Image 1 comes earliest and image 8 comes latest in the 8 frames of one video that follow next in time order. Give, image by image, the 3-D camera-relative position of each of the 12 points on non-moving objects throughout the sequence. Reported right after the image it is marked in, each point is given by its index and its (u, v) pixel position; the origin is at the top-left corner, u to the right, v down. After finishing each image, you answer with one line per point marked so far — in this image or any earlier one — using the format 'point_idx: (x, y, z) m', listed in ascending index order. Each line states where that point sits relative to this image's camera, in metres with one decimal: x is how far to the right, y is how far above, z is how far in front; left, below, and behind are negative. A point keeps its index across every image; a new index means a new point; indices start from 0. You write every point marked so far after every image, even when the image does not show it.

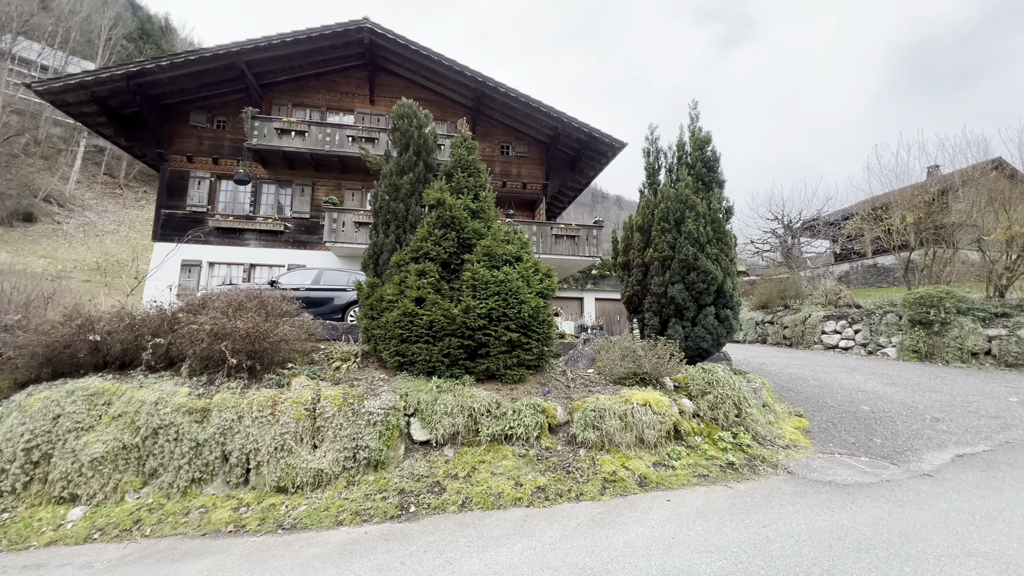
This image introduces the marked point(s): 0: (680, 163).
0: (+2.7, +2.1, +7.3) m
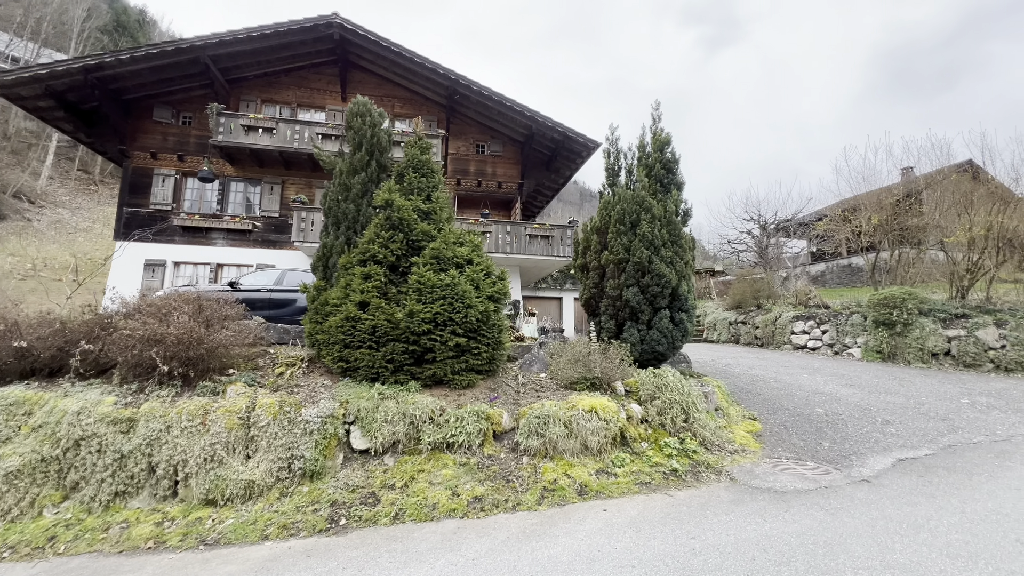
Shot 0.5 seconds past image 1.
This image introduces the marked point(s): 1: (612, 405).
0: (+2.0, +2.0, +7.2) m
1: (+1.2, -1.4, +5.3) m
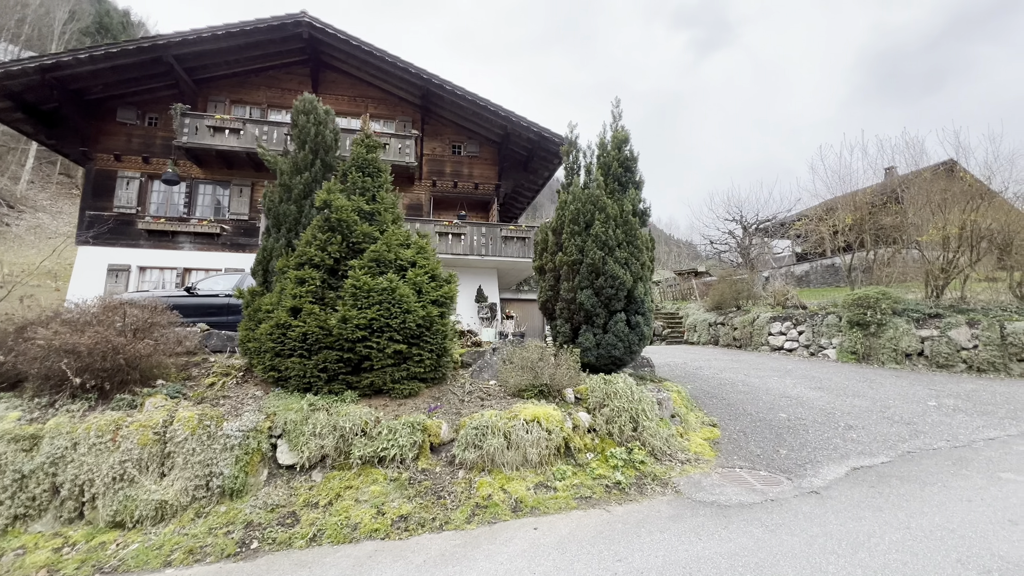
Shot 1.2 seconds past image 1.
0: (+1.3, +2.0, +7.0) m
1: (+0.5, -1.4, +5.0) m
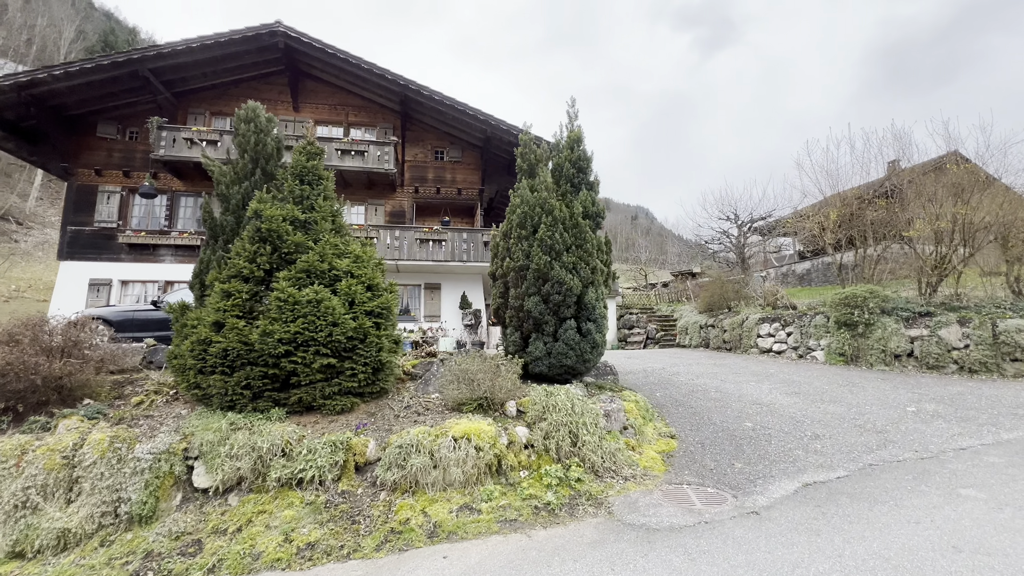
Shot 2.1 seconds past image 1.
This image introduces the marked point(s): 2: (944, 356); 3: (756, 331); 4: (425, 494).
0: (+0.5, +1.9, +6.8) m
1: (-0.2, -1.5, +4.8) m
2: (+8.8, -1.4, +9.1) m
3: (+7.1, -1.3, +12.9) m
4: (-0.8, -2.0, +4.3) m
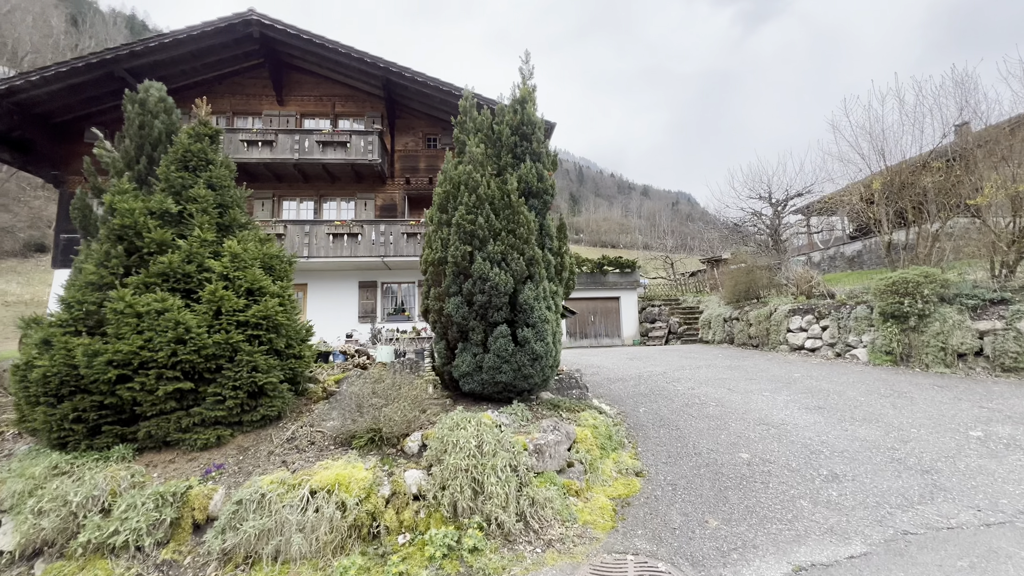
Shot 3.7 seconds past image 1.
0: (-0.4, +1.9, +5.5) m
1: (-1.2, -1.5, +3.6) m
2: (+8.2, -1.1, +7.1) m
3: (+6.8, -0.9, +11.1) m
4: (-1.8, -2.0, +3.2) m
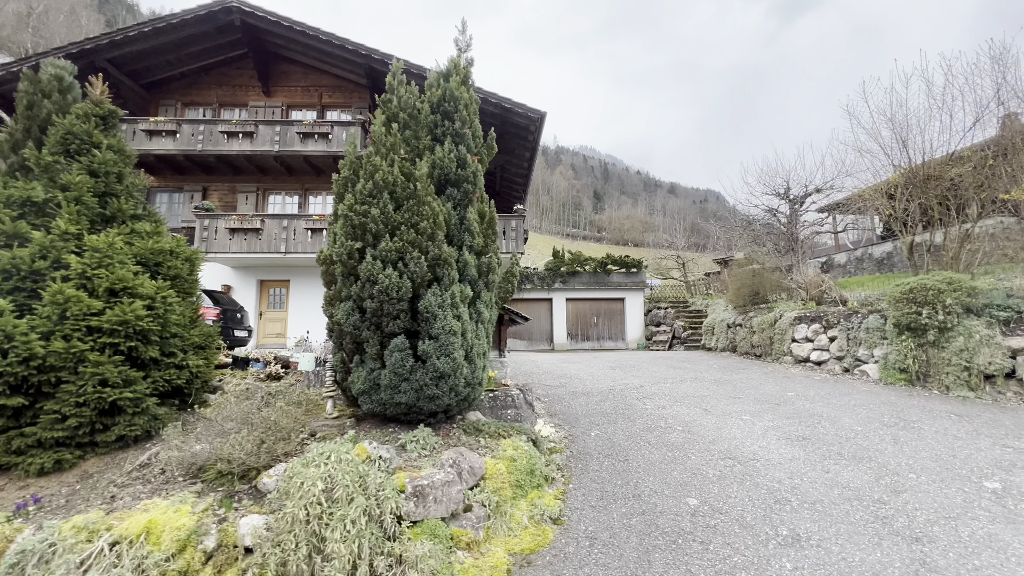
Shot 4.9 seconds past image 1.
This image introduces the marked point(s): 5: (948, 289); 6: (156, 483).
0: (-1.2, +1.9, +4.8) m
1: (-2.1, -1.6, +3.0) m
2: (+7.4, -1.2, +5.9) m
3: (+6.2, -1.0, +10.0) m
4: (-2.8, -2.0, +2.6) m
5: (+6.9, 0.0, +7.0) m
6: (-2.7, -1.5, +3.5) m
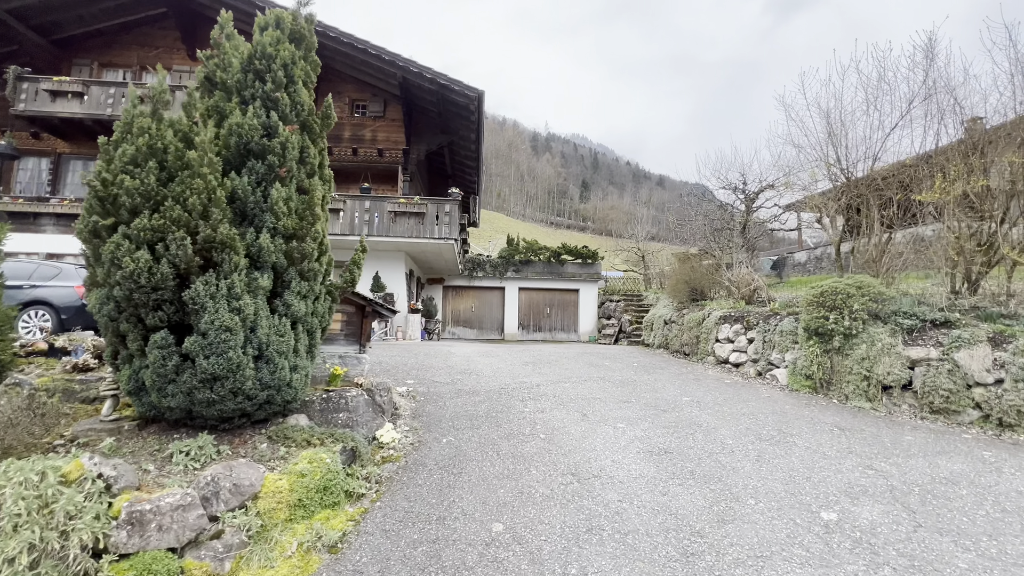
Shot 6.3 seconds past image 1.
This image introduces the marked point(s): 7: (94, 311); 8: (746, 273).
0: (-2.7, +2.0, +4.1) m
1: (-3.8, -1.4, +2.4) m
2: (+5.7, -1.3, +5.6) m
3: (+4.4, -1.0, +9.6) m
4: (-4.4, -1.9, +2.0) m
5: (+5.2, -0.1, +6.7) m
6: (-4.4, -1.4, +2.9) m
7: (-3.1, -0.2, +3.3) m
8: (+5.6, +0.3, +10.6) m
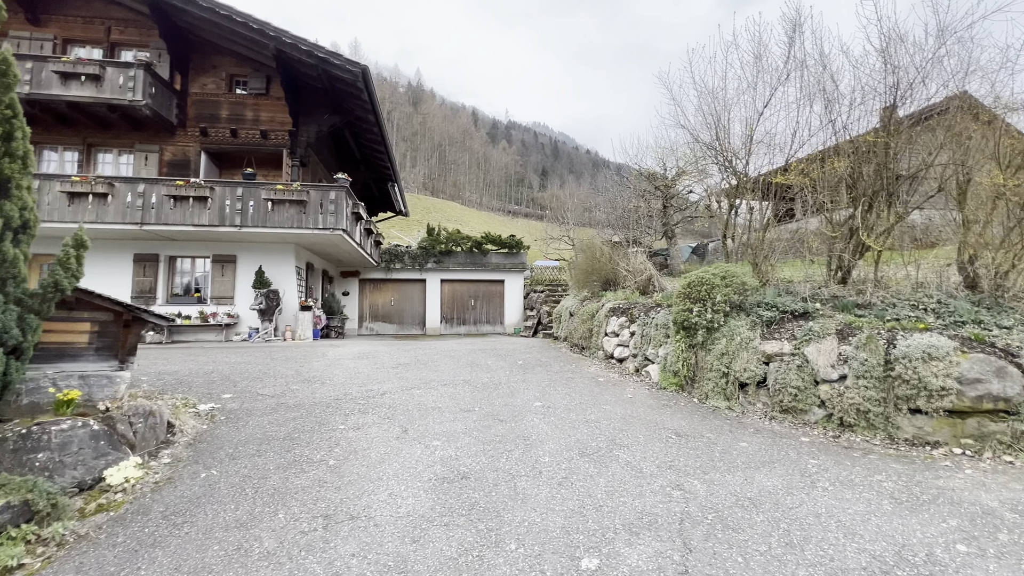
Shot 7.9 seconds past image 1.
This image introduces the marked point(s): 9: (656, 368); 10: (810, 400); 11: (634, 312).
0: (-4.8, +1.9, +3.0) m
1: (-5.6, -1.6, +1.3) m
2: (+3.5, -1.2, +5.3) m
3: (+1.9, -0.8, +9.1) m
4: (-6.3, -2.1, +0.9) m
5: (+2.9, +0.1, +6.2) m
6: (-6.3, -1.5, +1.7) m
7: (-5.1, -0.3, +2.2) m
8: (+3.0, +0.6, +10.1) m
9: (+2.3, -1.3, +7.1) m
10: (+3.6, -1.3, +5.2) m
11: (+2.3, -0.4, +8.3) m
